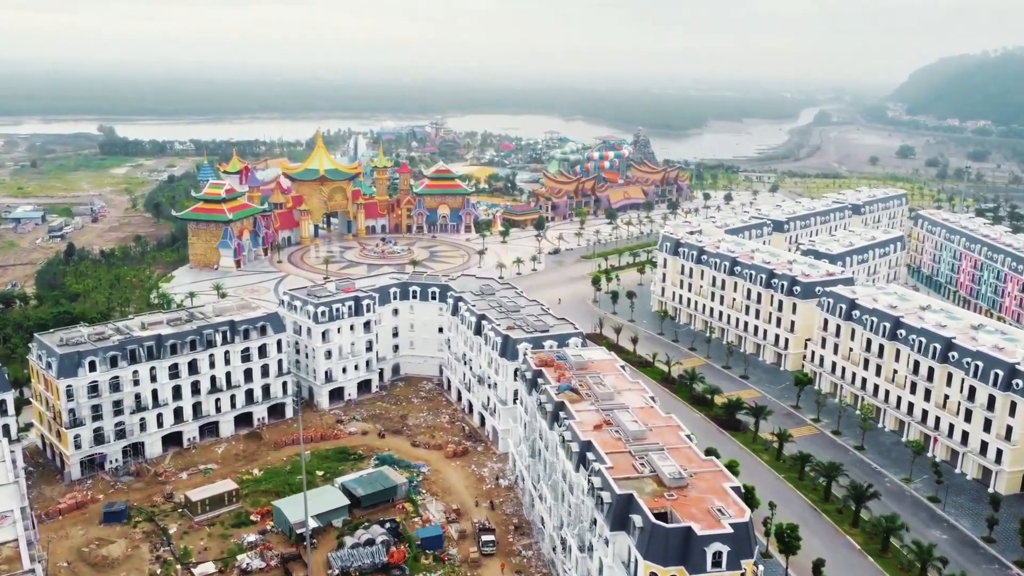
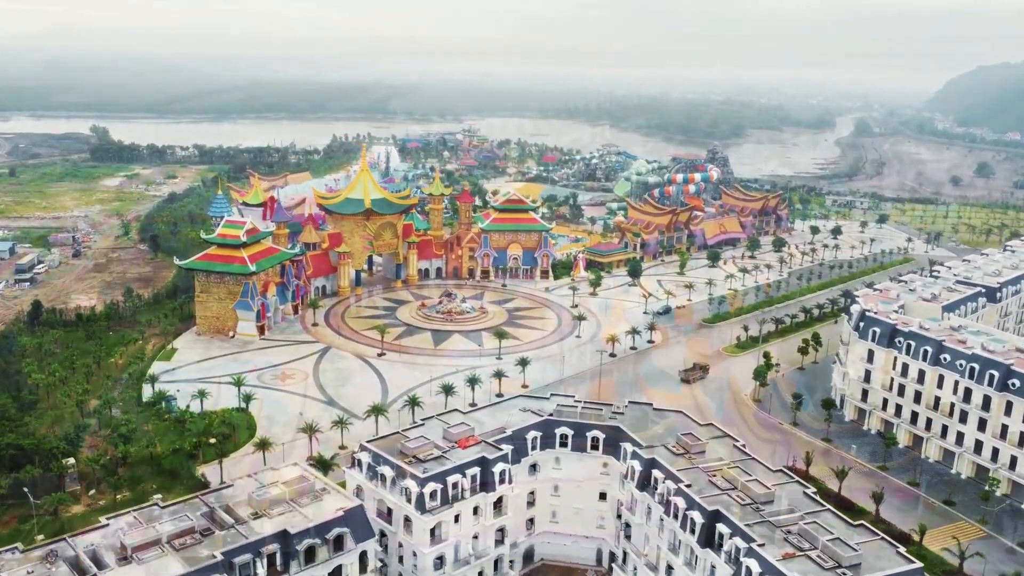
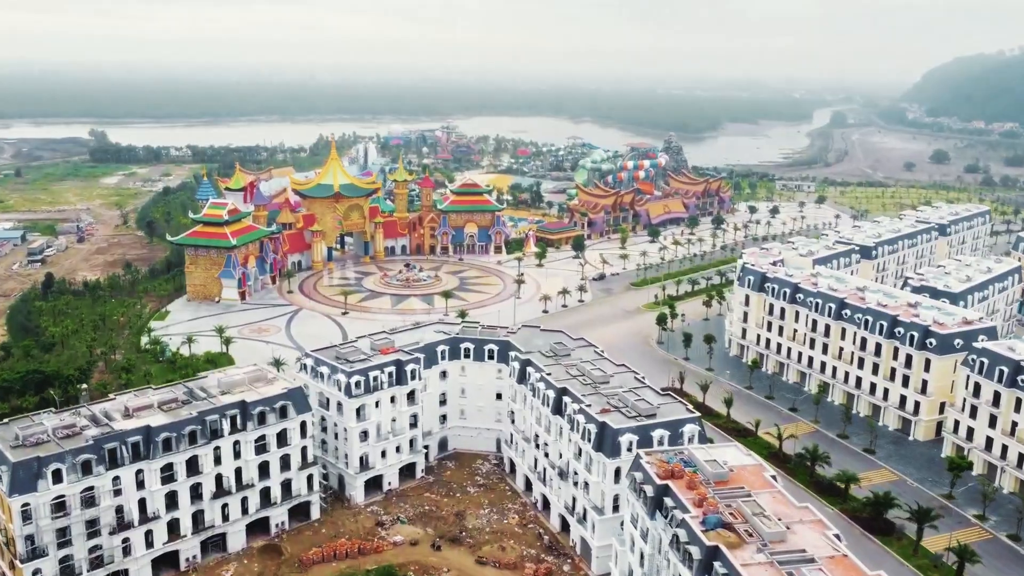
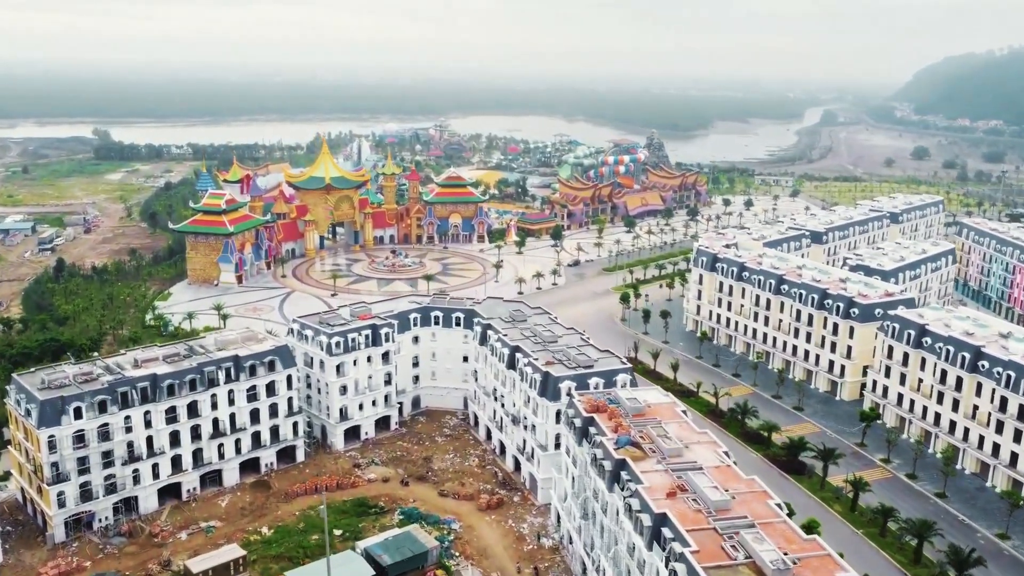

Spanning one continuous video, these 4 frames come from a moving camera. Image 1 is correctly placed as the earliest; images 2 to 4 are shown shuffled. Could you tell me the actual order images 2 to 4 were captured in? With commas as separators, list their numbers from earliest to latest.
4, 3, 2
